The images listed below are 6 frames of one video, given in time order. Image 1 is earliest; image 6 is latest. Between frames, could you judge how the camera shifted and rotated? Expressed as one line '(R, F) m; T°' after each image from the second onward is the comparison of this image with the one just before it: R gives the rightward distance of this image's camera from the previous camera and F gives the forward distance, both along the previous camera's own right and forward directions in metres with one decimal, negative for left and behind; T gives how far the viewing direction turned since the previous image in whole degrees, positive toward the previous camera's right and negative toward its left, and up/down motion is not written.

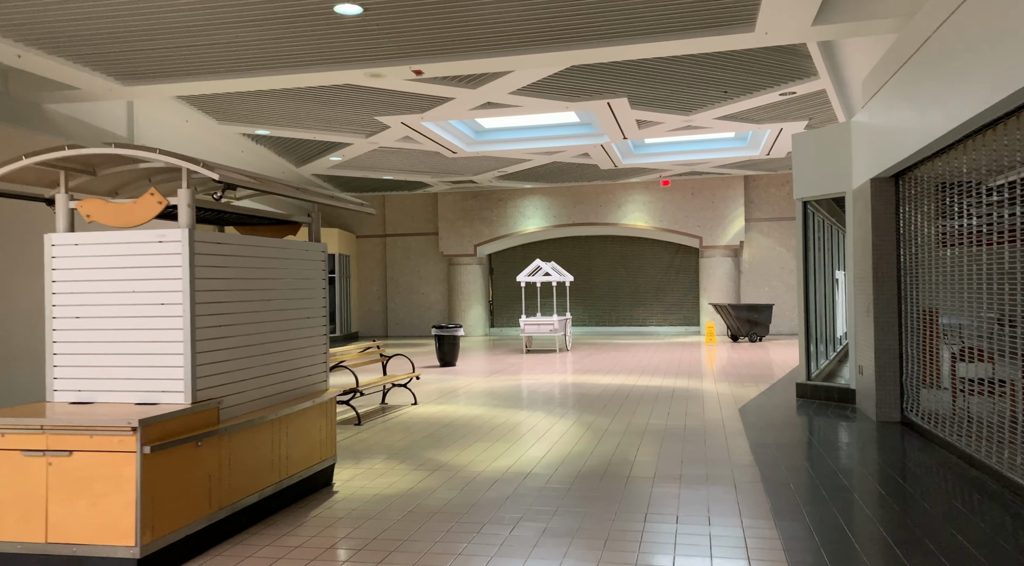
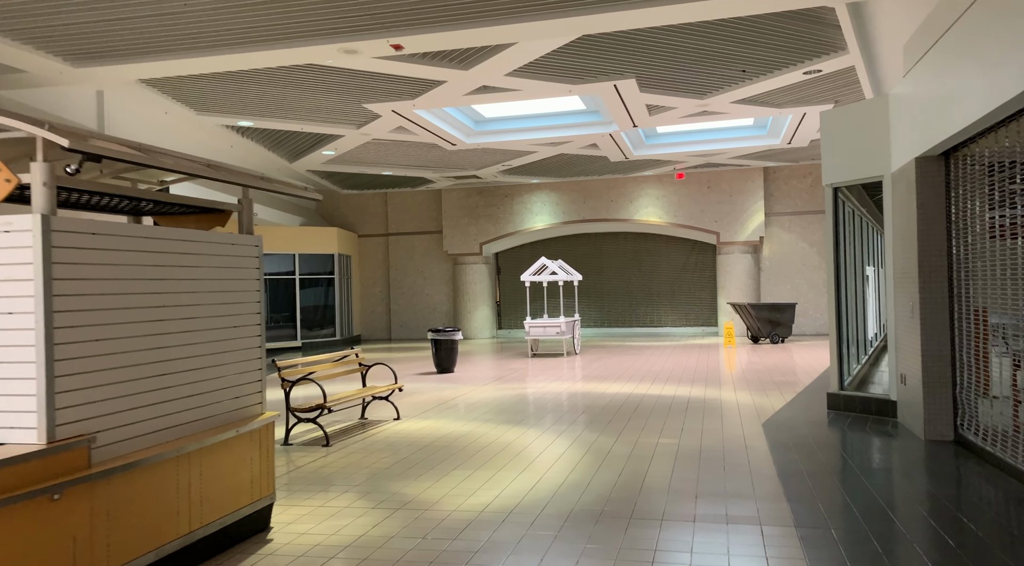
(+0.2, +1.0) m; -1°
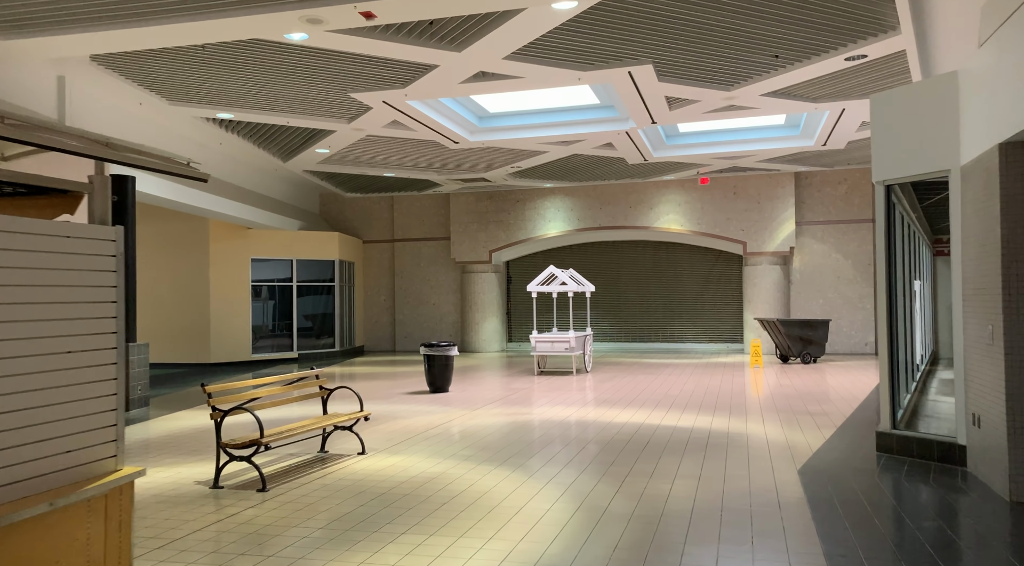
(+0.3, +1.2) m; -2°
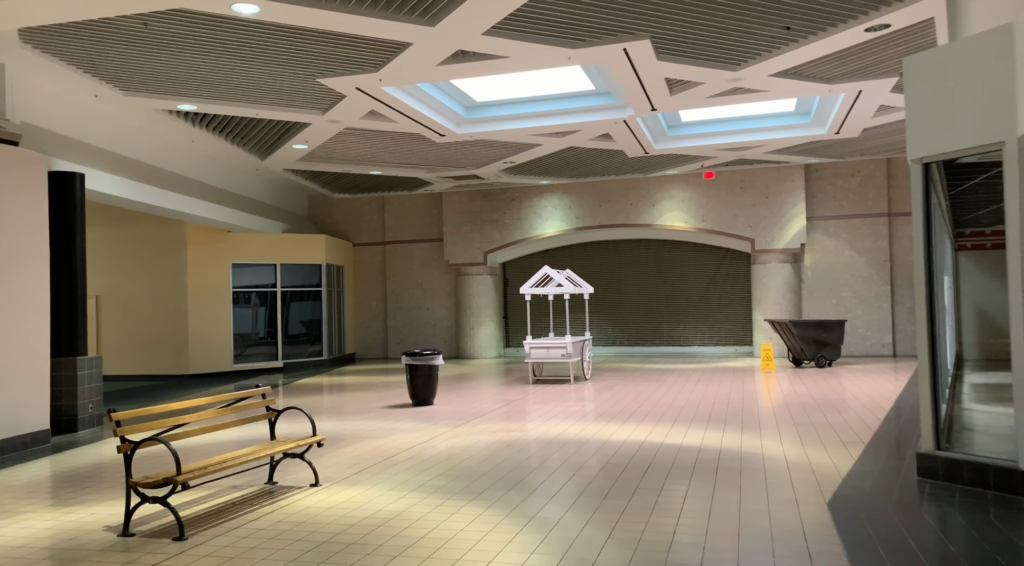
(+0.2, +1.0) m; 0°
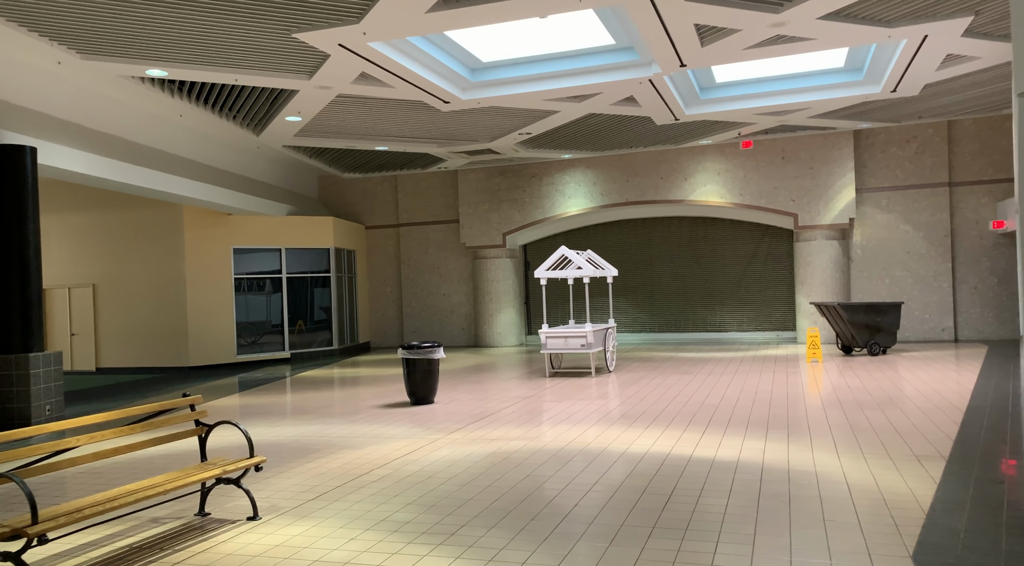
(+0.3, +1.2) m; -3°
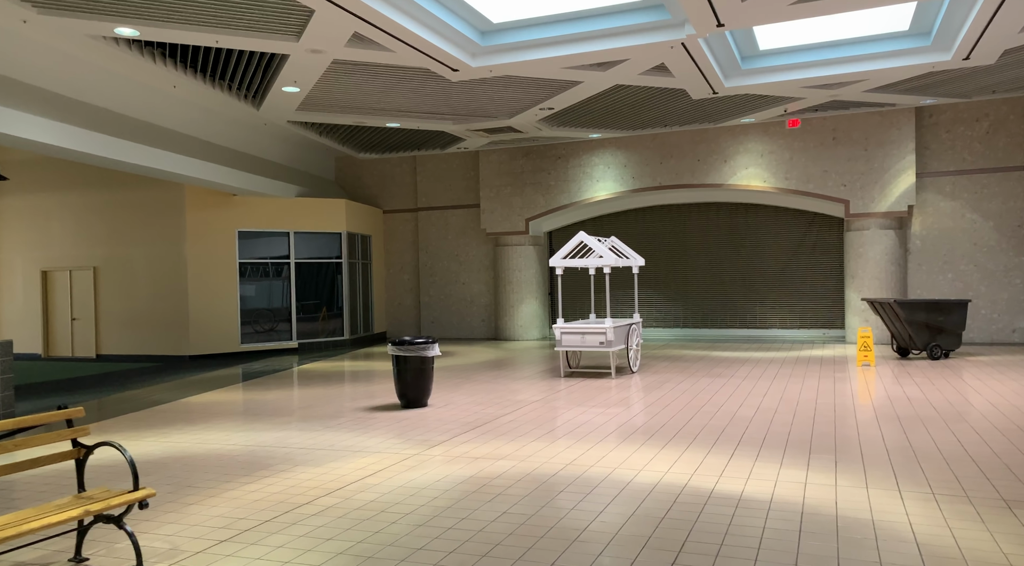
(+0.4, +1.2) m; -3°
